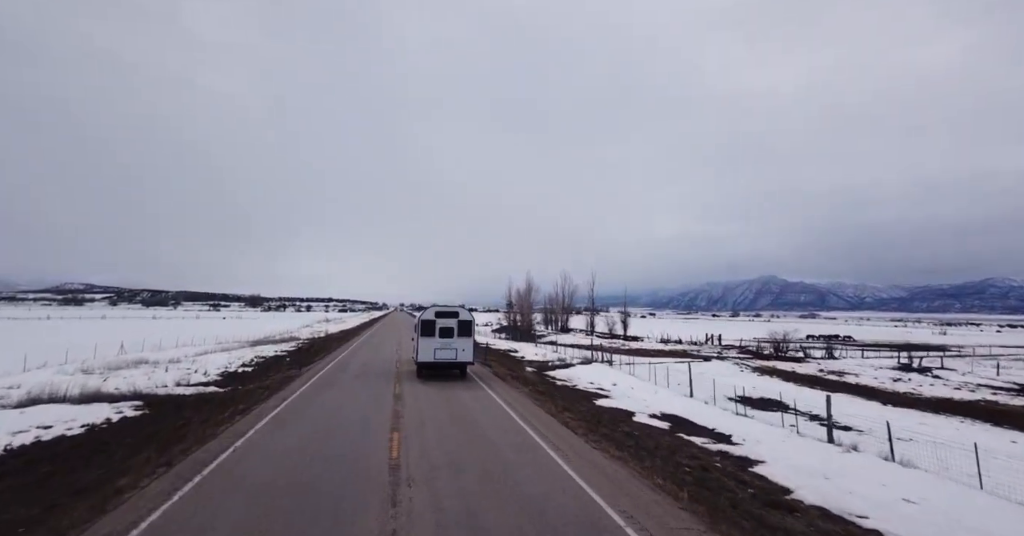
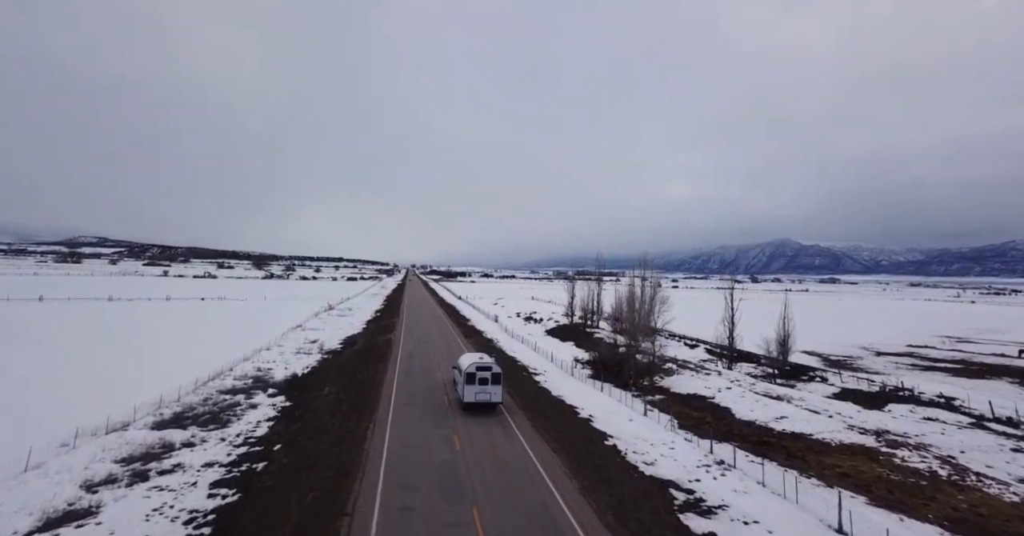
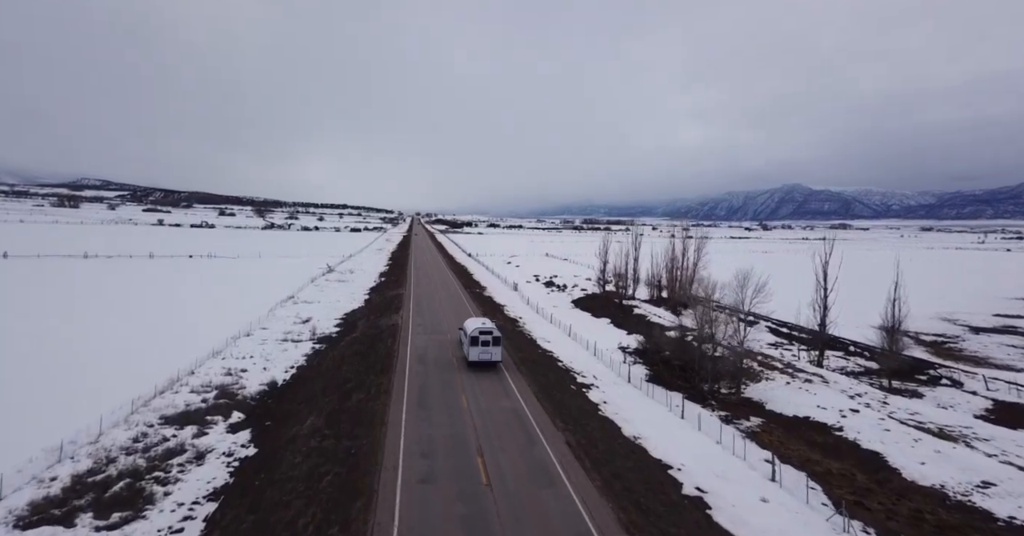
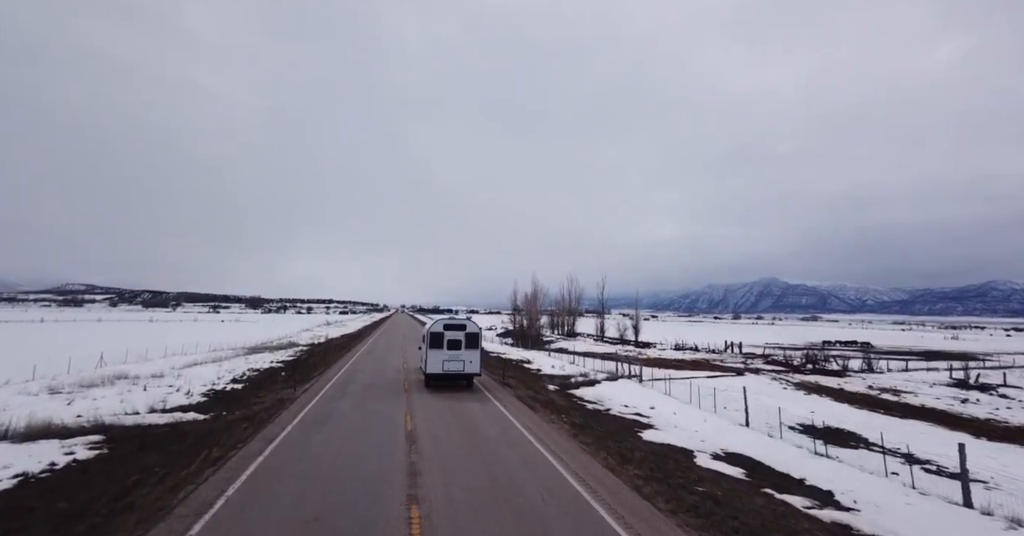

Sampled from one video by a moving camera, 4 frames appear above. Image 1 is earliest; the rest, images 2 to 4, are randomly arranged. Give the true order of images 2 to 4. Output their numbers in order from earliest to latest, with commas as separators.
4, 2, 3
